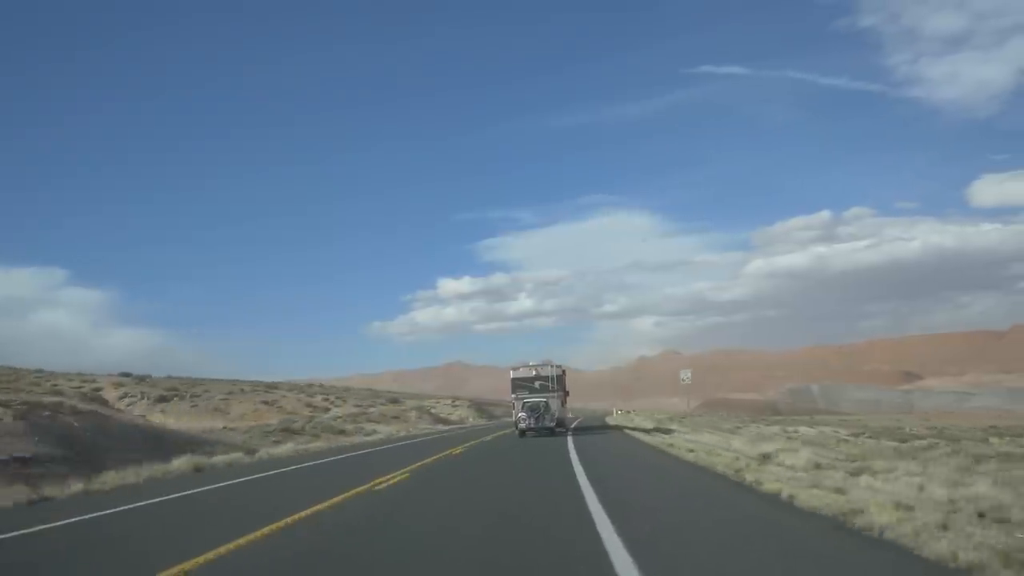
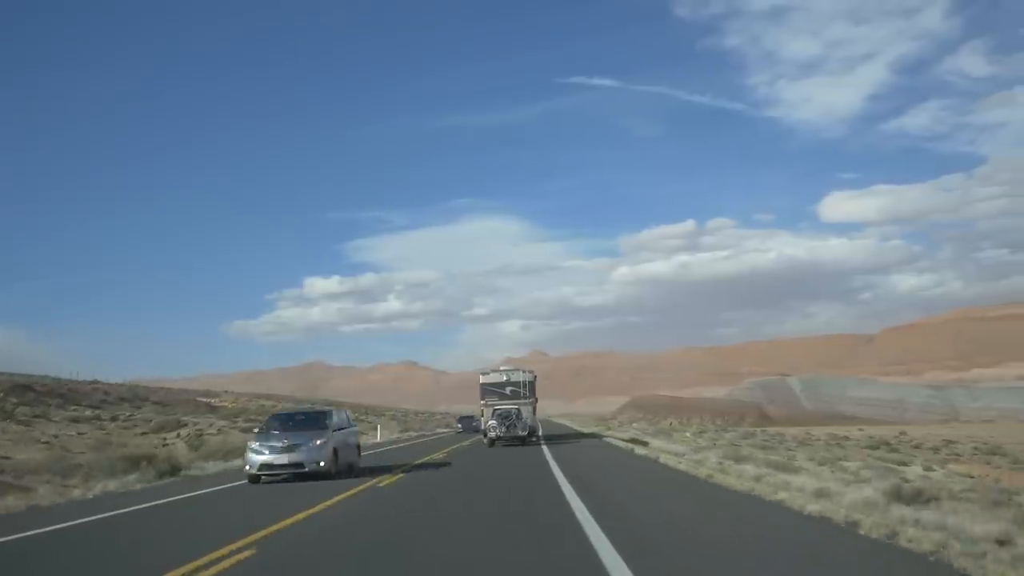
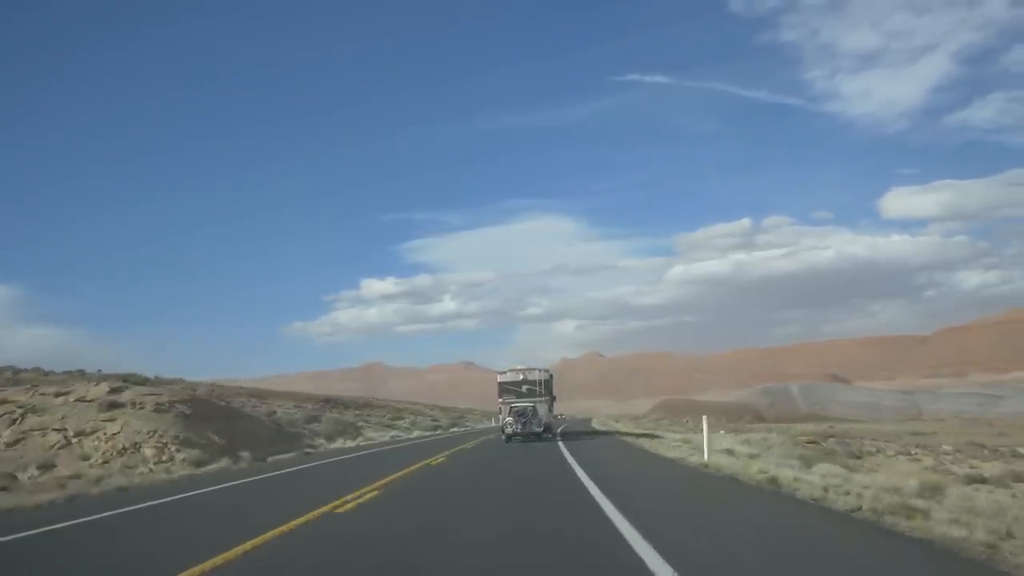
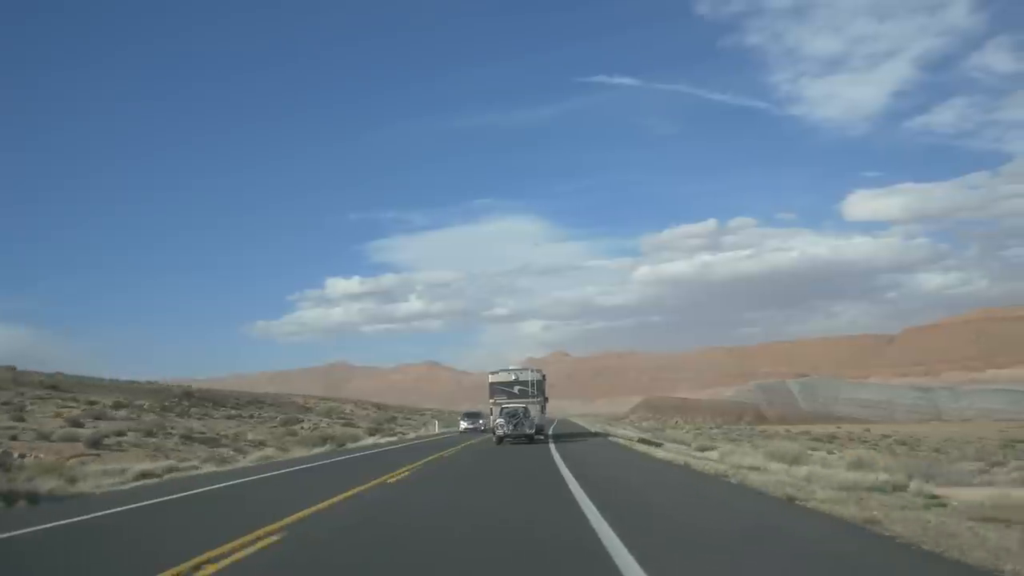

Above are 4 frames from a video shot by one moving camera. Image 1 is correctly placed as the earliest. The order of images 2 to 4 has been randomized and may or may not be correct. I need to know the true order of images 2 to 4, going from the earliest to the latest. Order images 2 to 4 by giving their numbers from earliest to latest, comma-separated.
3, 4, 2
